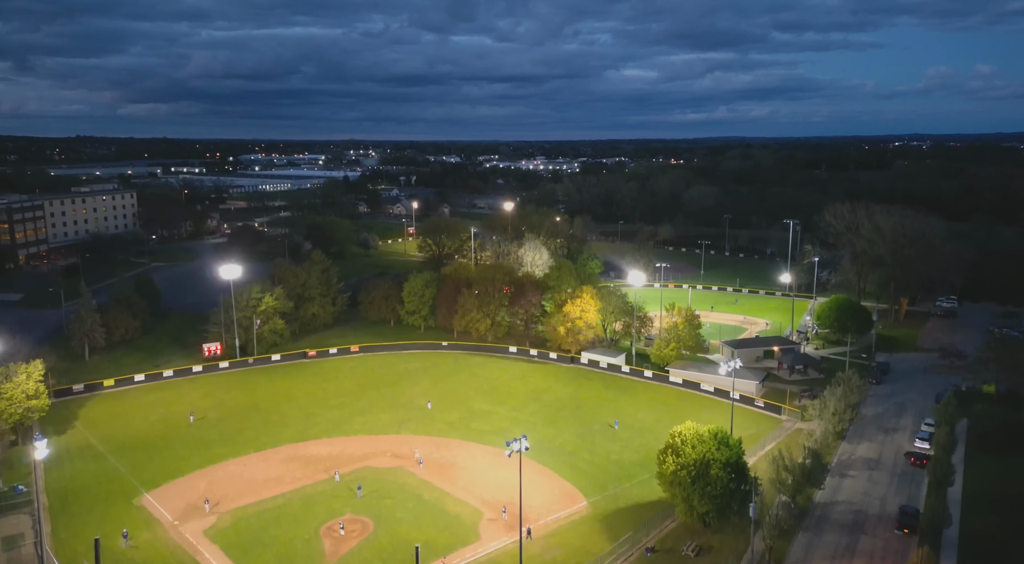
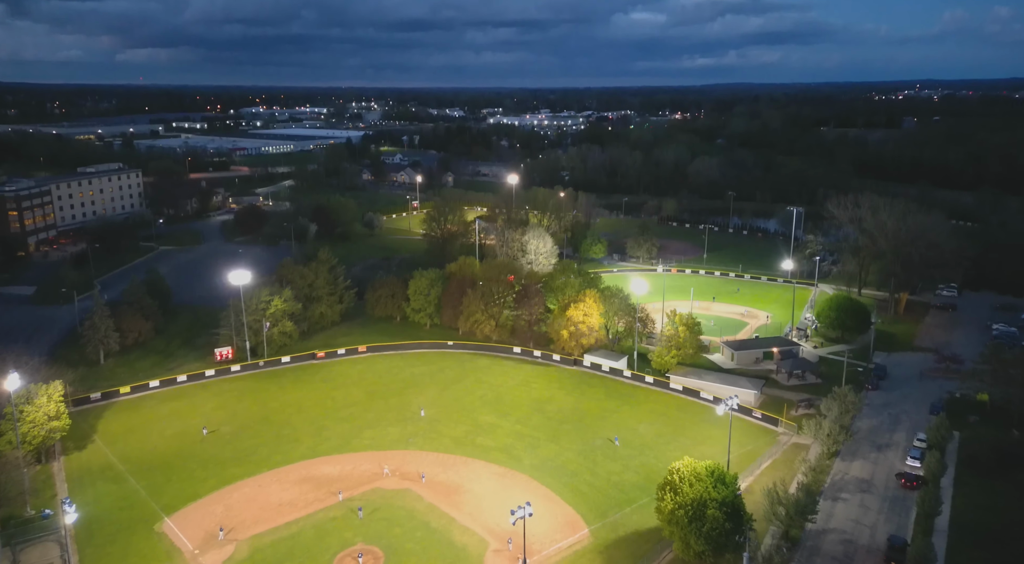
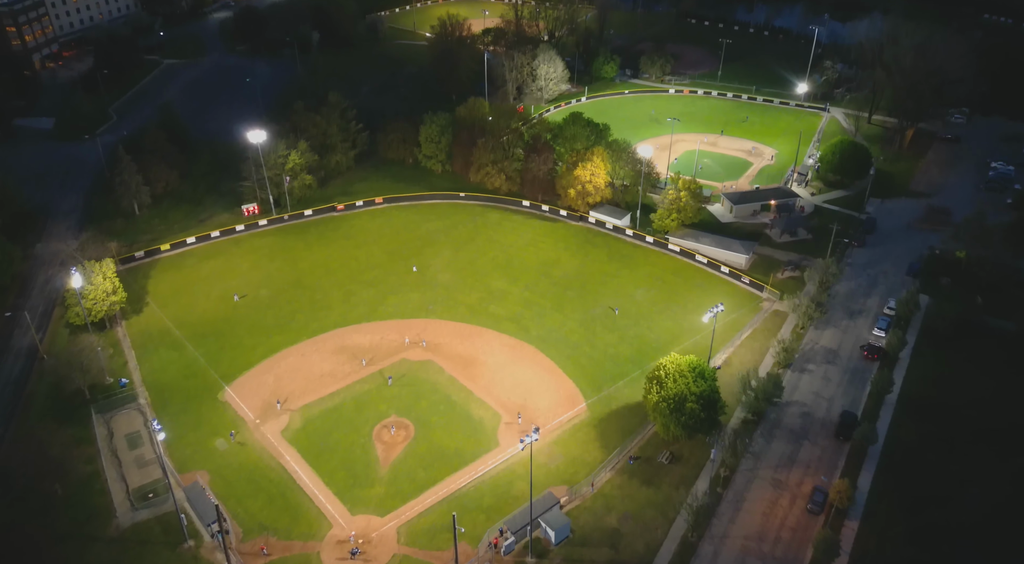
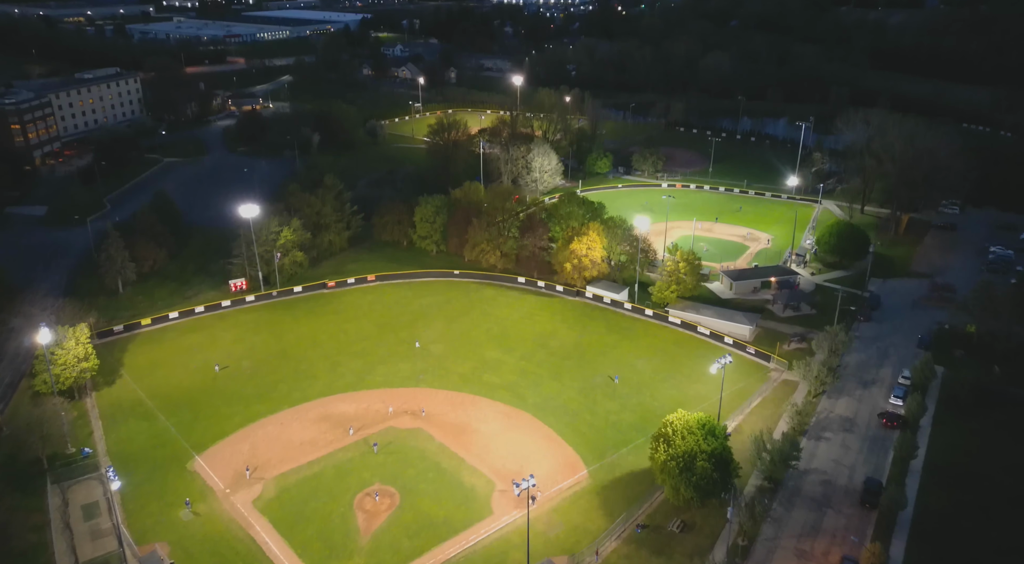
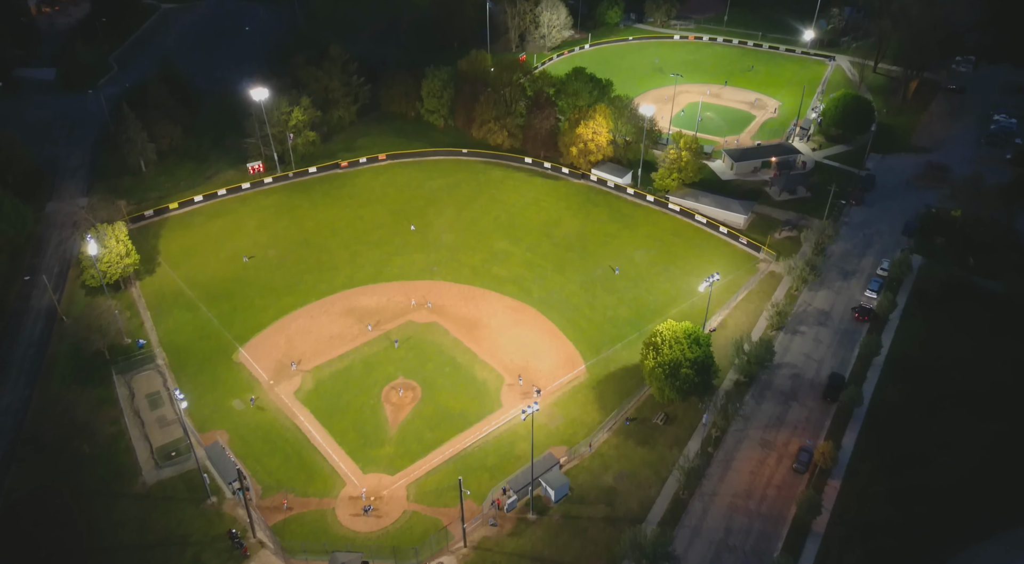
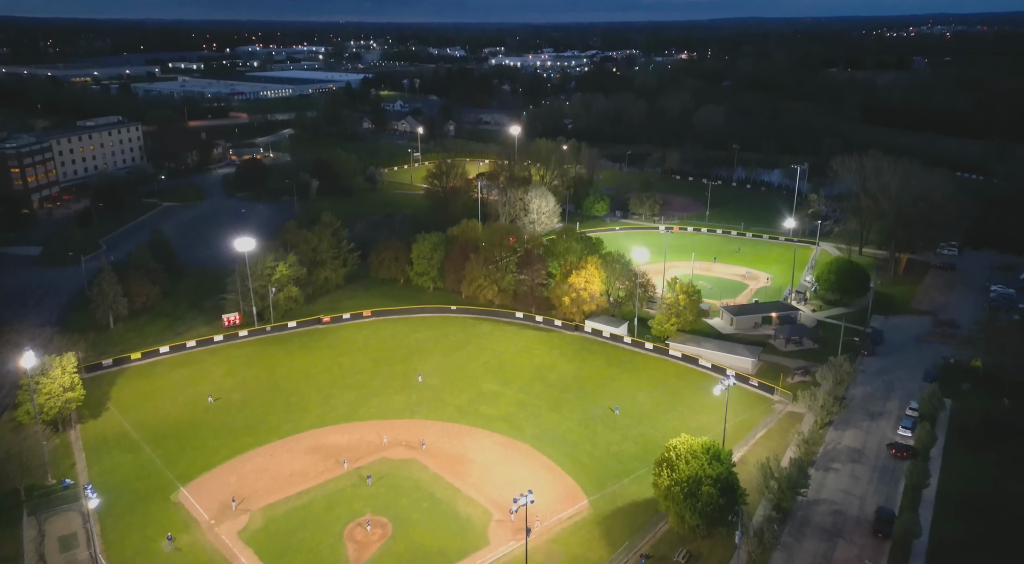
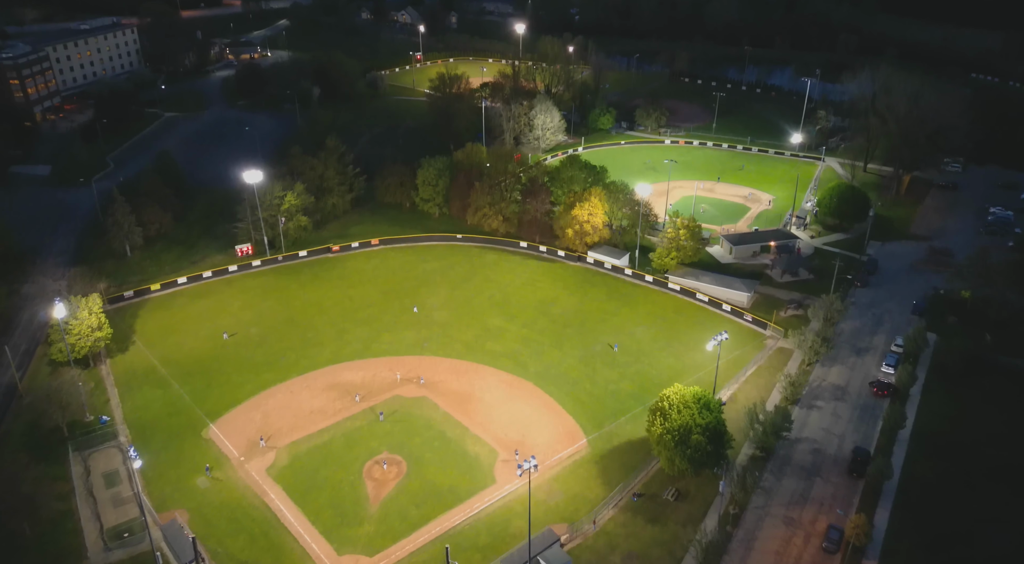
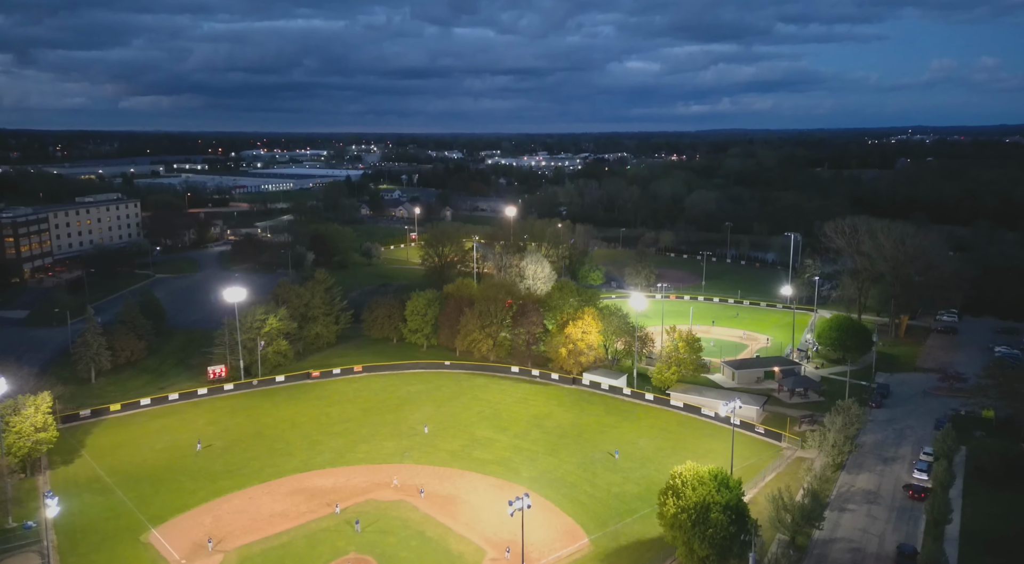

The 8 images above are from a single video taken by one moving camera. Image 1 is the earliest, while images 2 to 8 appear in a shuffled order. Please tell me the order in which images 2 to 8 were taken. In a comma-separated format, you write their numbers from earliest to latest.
8, 2, 6, 4, 7, 3, 5
